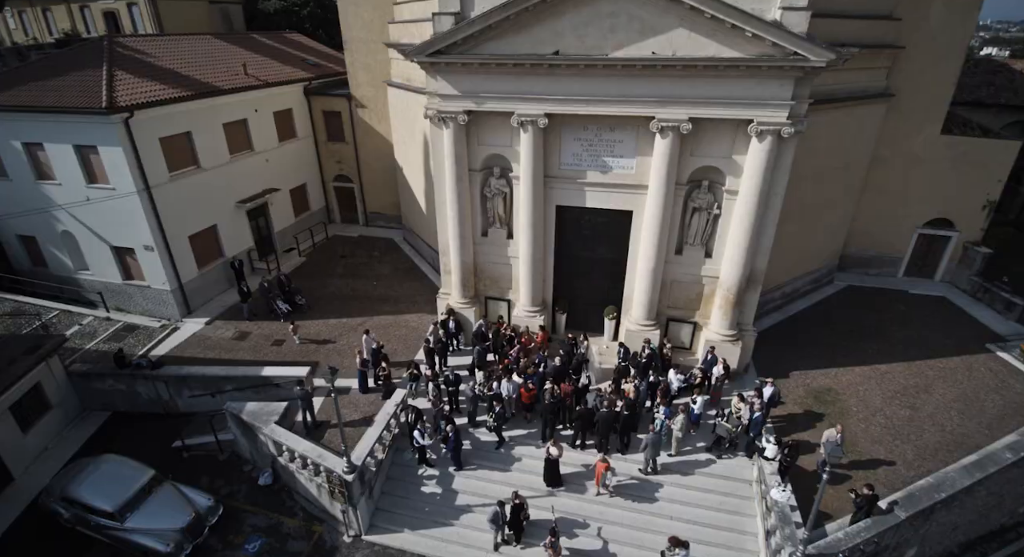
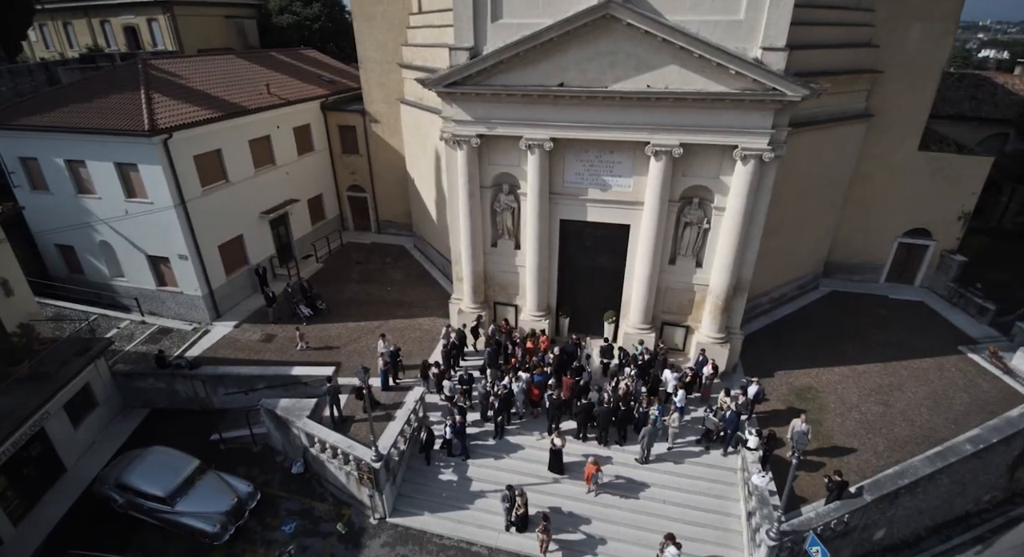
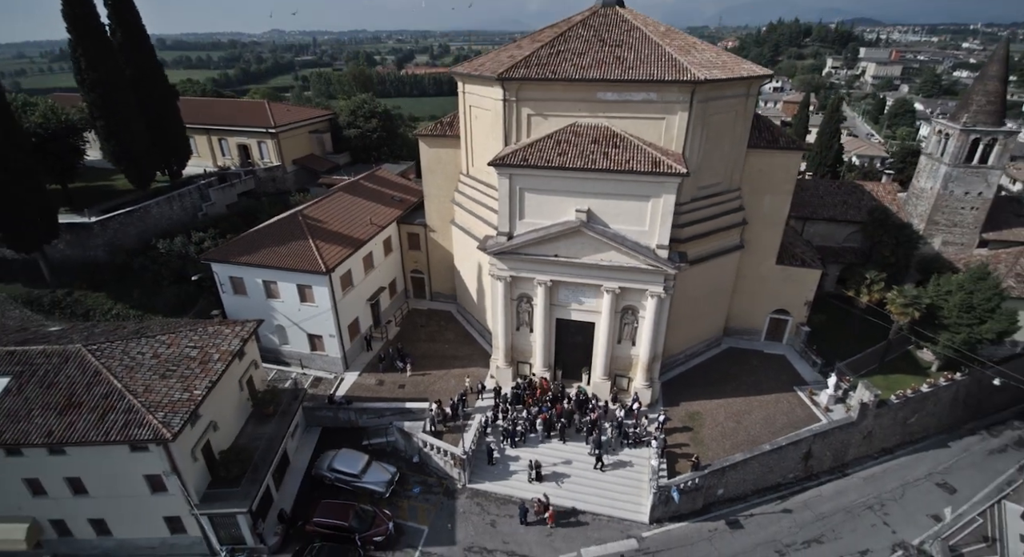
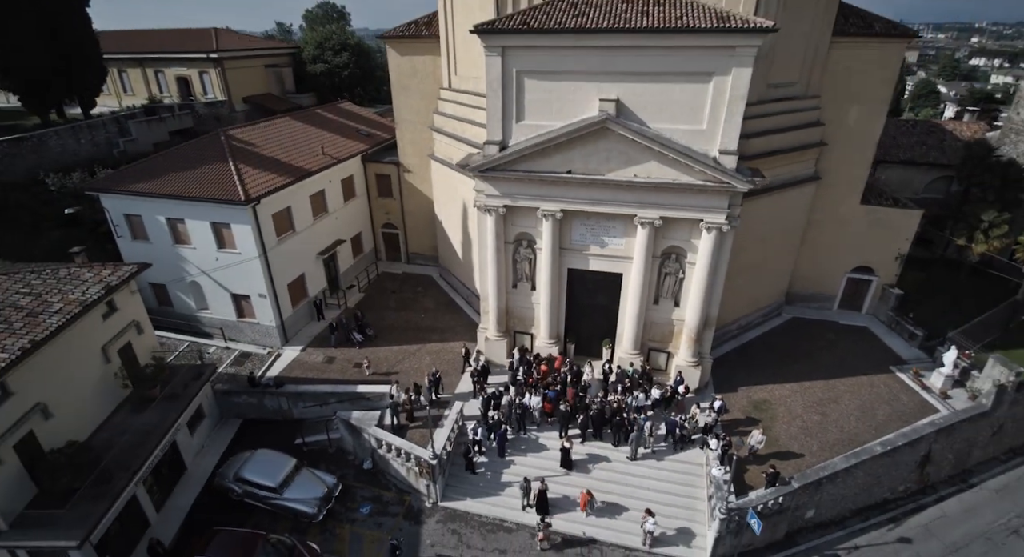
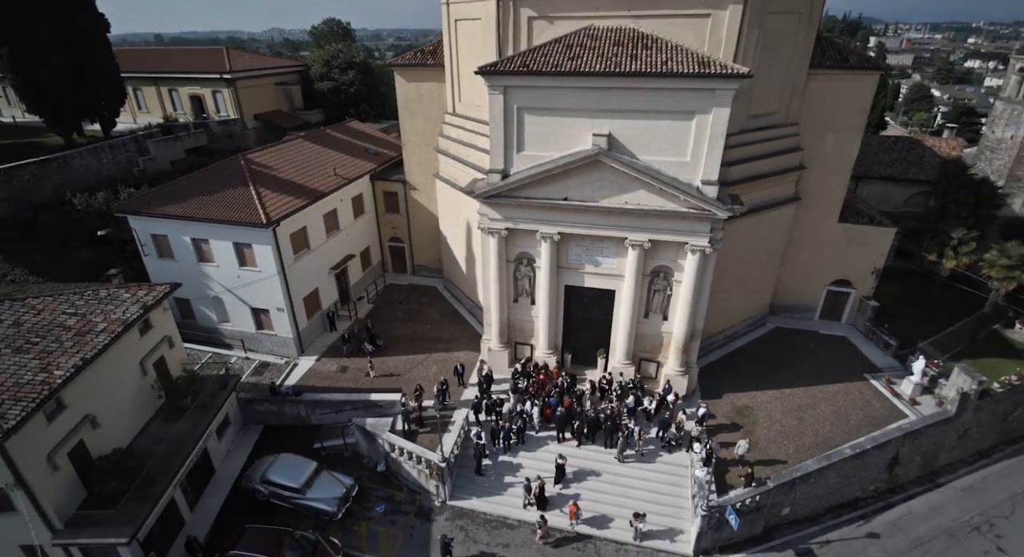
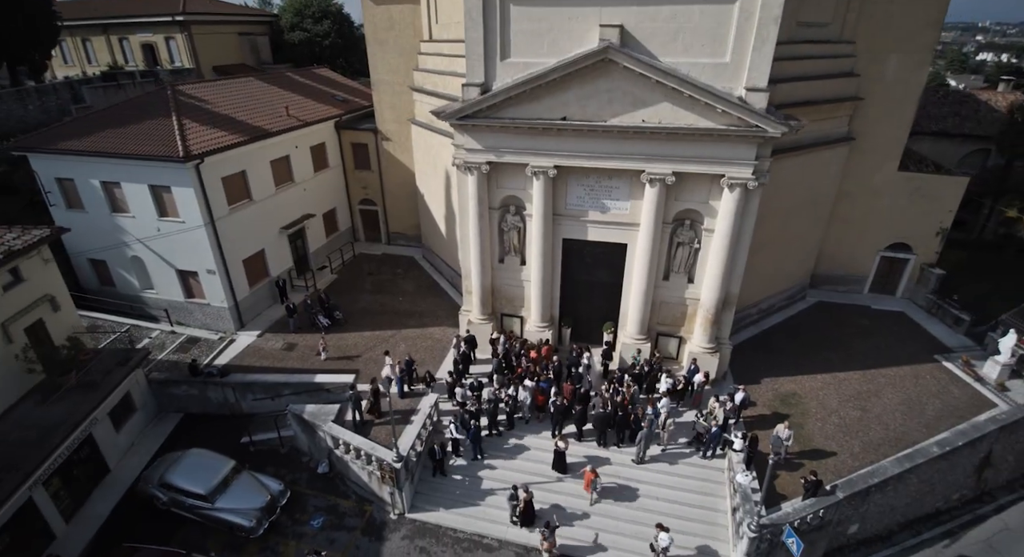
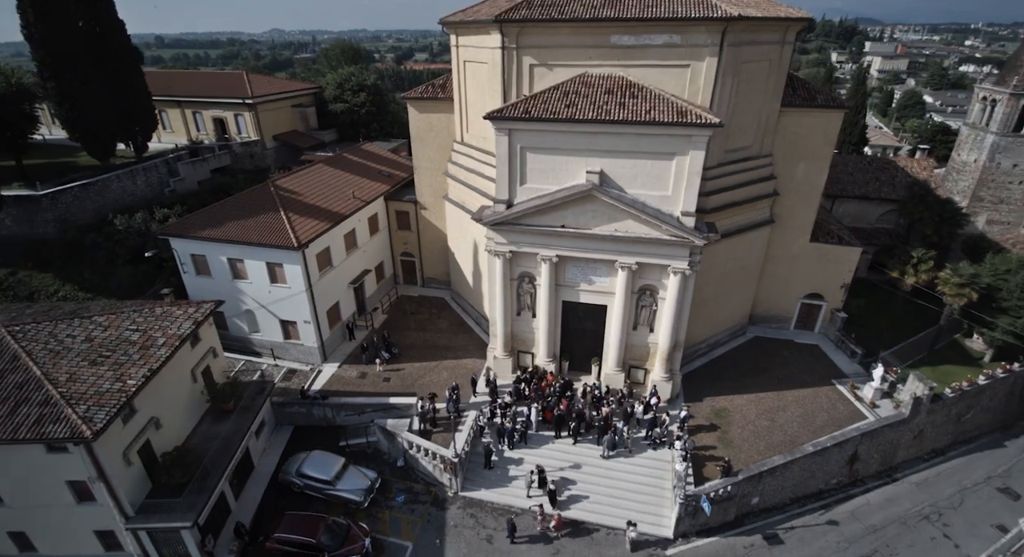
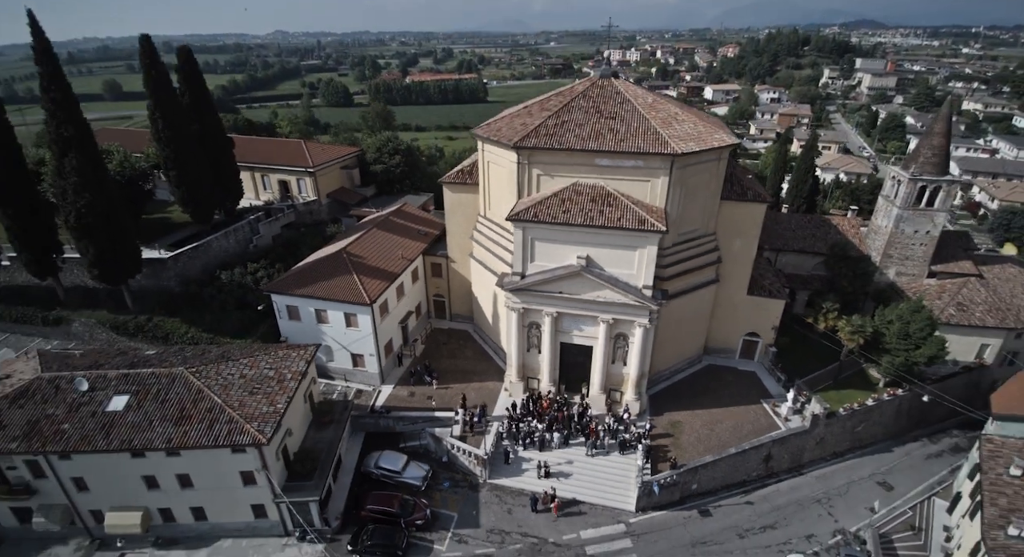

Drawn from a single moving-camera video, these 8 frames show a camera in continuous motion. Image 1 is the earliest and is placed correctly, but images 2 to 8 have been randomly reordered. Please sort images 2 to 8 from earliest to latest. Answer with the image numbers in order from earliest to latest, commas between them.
2, 6, 4, 5, 7, 3, 8
